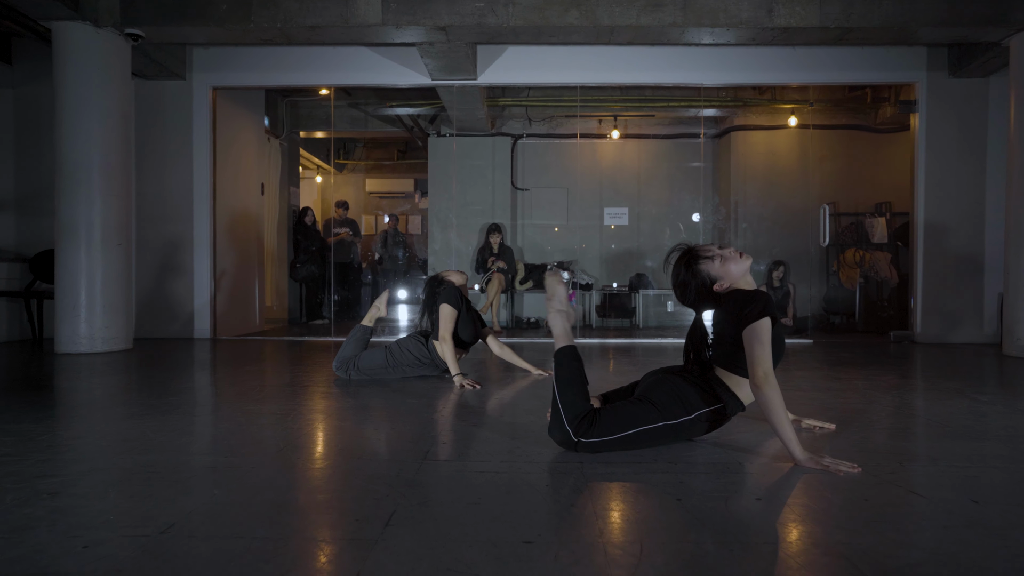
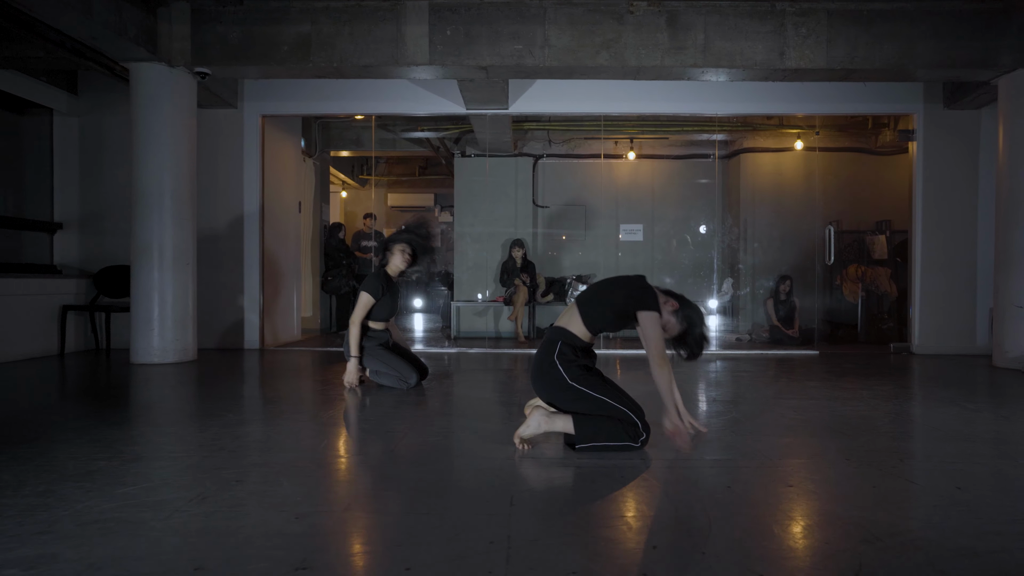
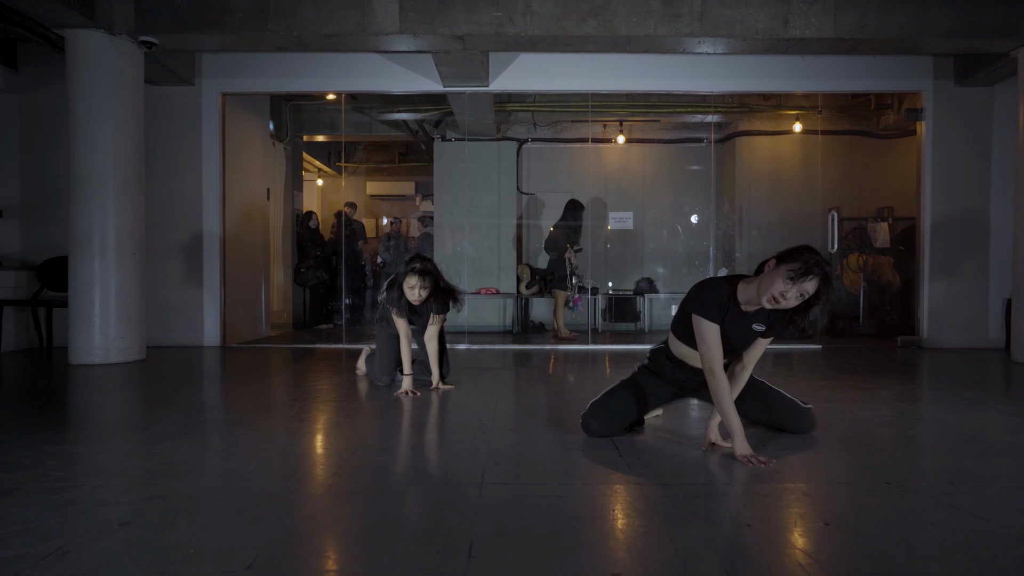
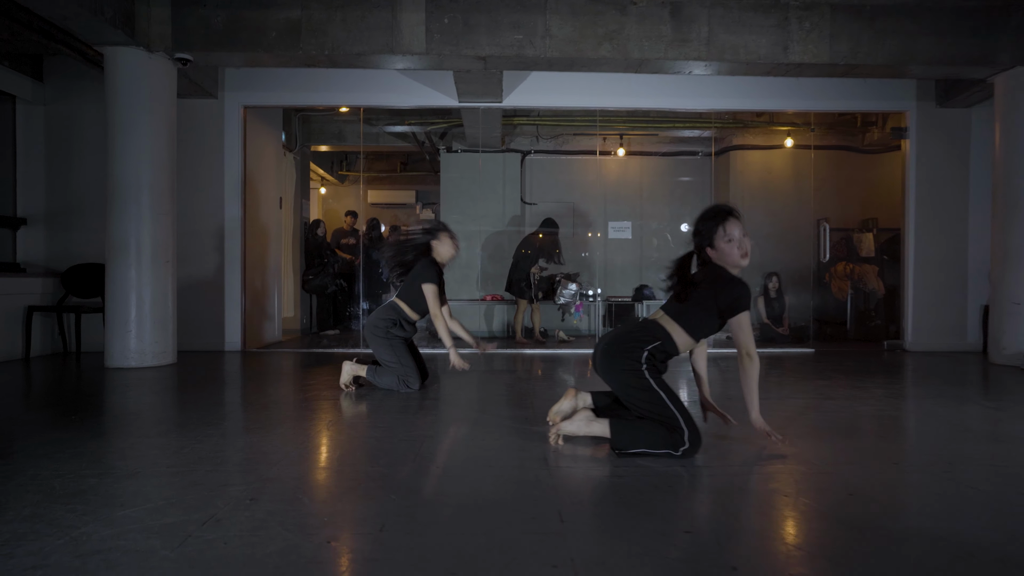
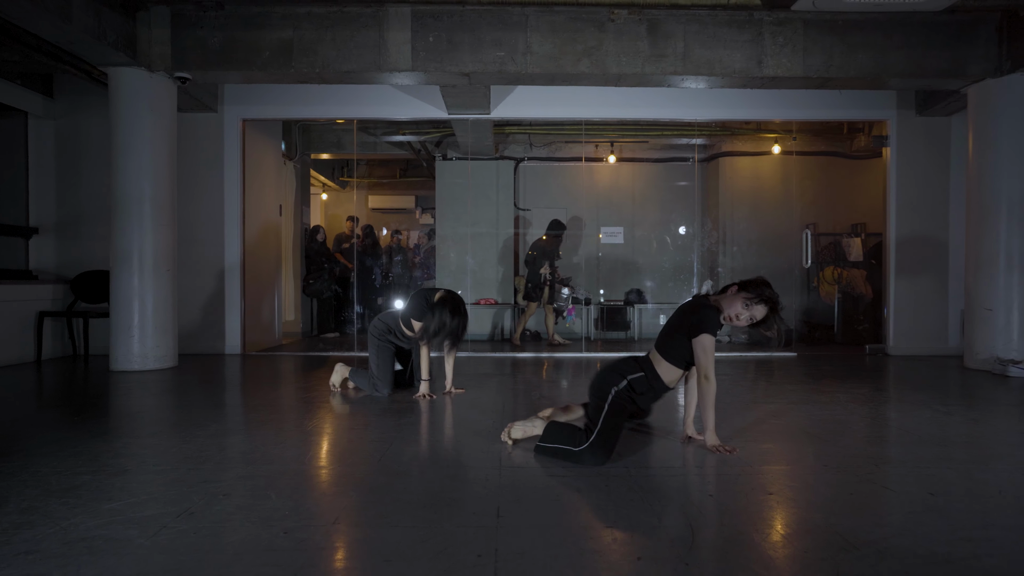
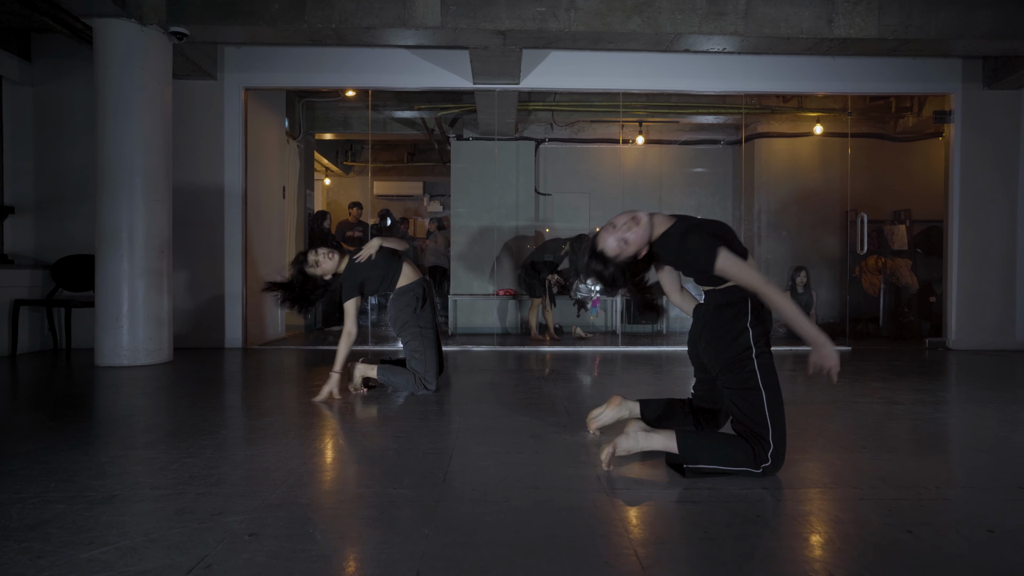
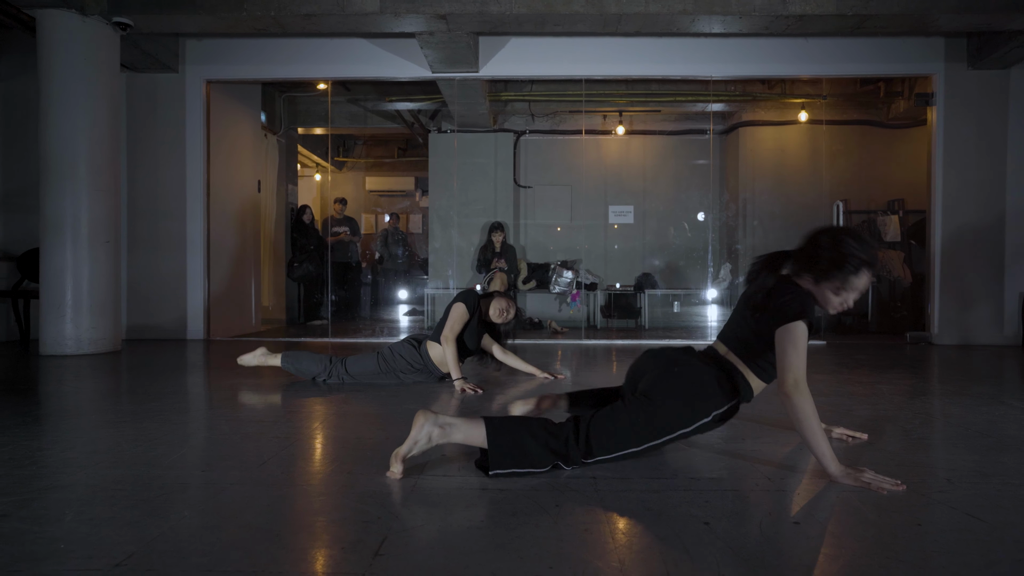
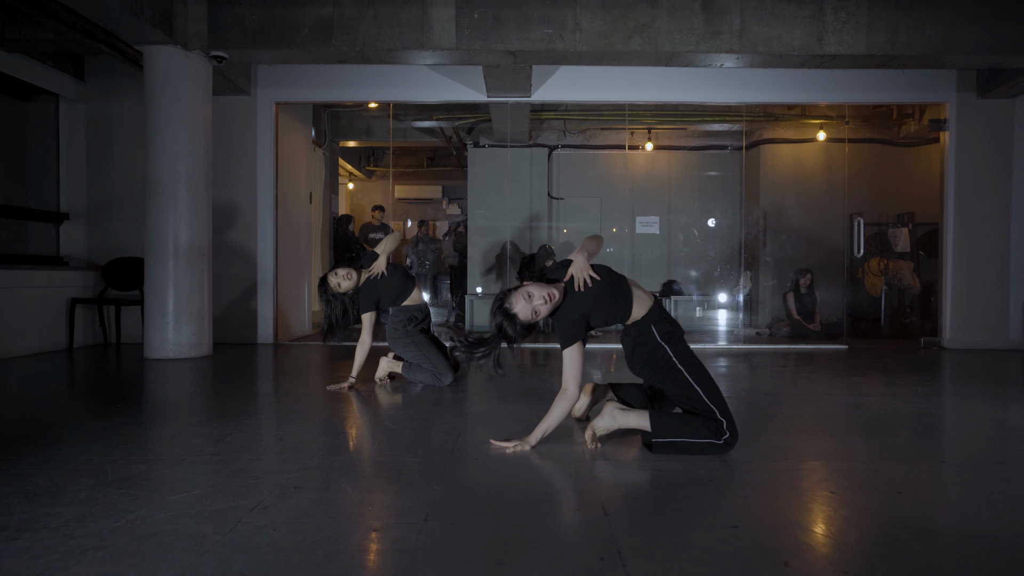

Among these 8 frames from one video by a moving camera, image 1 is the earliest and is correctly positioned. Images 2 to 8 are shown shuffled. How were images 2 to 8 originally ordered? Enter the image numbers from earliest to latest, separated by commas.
7, 2, 8, 6, 4, 5, 3
